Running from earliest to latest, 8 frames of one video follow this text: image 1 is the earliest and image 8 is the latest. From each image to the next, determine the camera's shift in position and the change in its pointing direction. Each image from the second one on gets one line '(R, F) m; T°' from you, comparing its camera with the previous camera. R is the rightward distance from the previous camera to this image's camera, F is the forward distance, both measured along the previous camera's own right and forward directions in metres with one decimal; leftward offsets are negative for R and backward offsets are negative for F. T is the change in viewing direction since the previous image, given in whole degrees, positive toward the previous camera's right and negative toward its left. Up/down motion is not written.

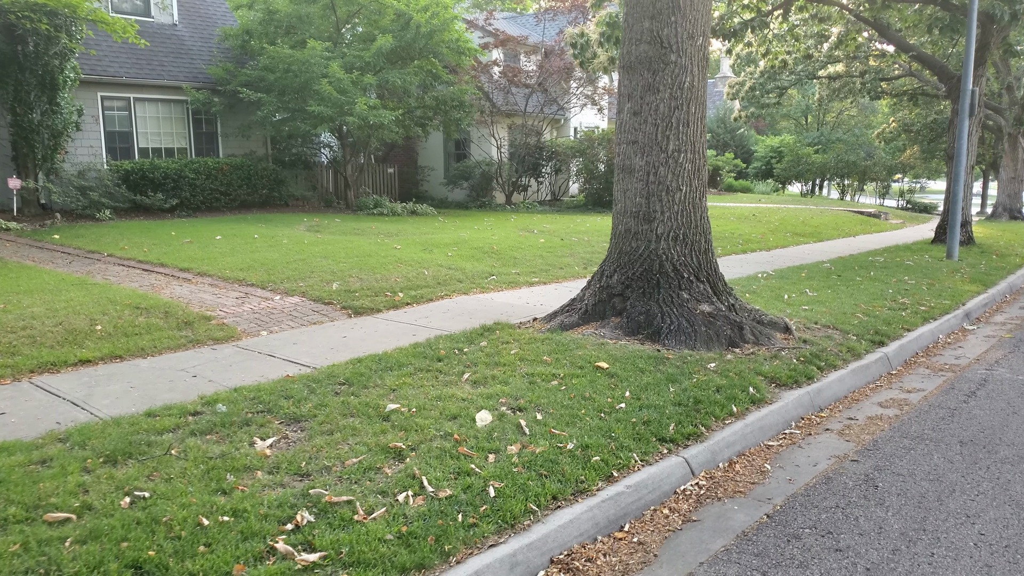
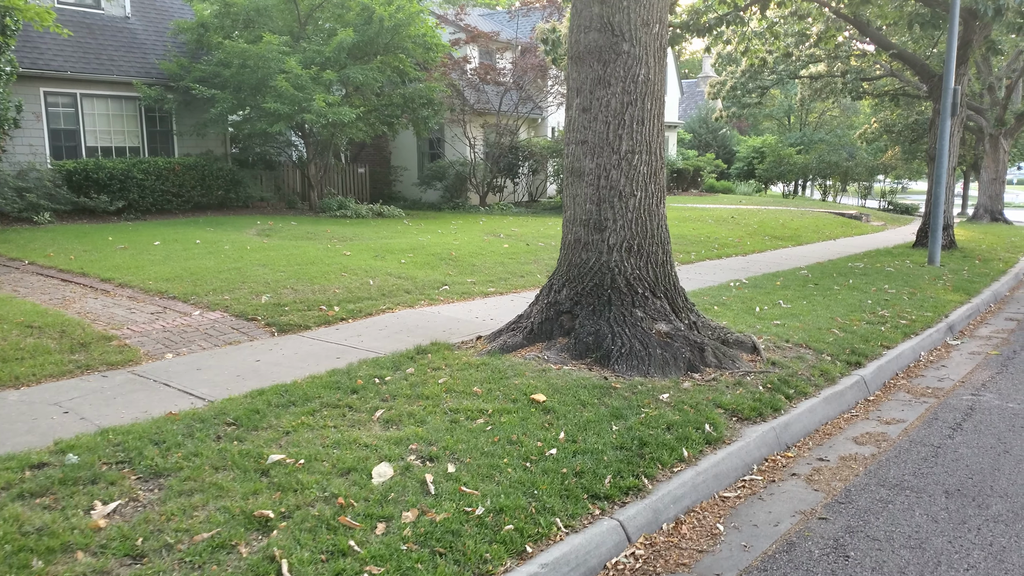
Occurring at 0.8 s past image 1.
(+0.4, +0.7) m; +1°
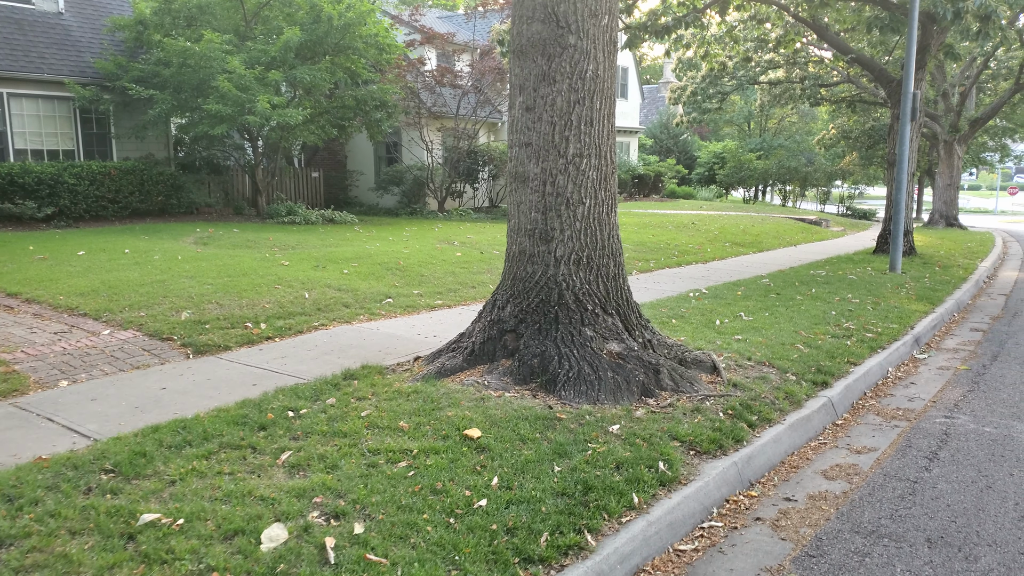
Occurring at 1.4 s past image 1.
(+0.2, +0.6) m; +3°
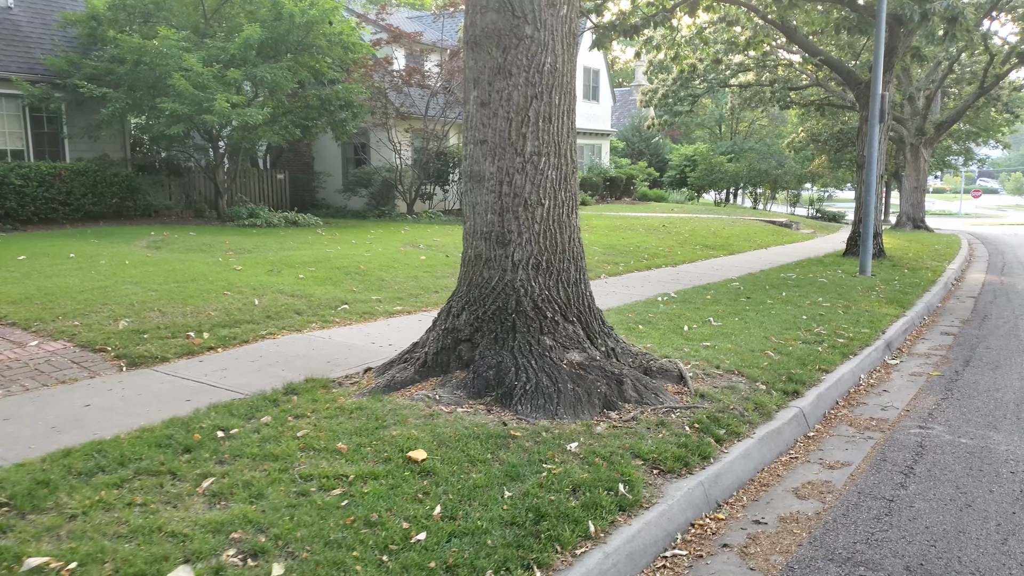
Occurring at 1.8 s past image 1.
(+0.1, +0.3) m; +2°
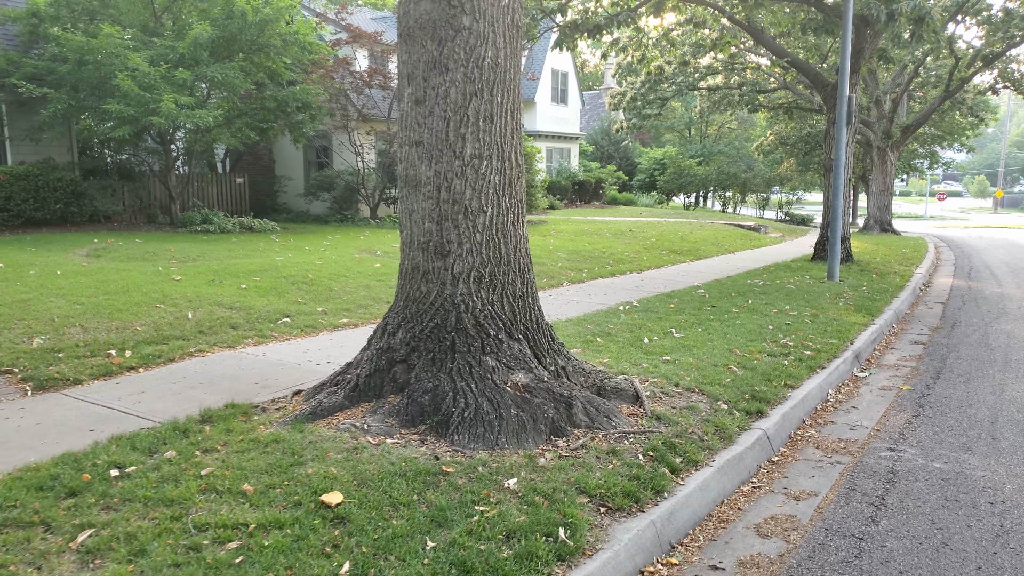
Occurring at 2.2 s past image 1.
(+0.2, +0.4) m; +2°
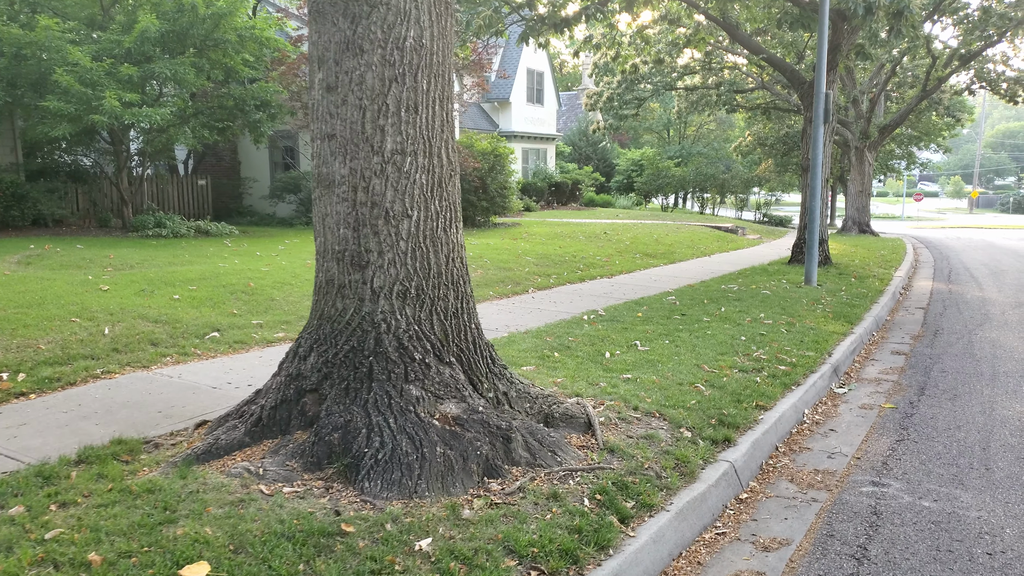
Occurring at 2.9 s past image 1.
(+0.3, +0.6) m; +1°
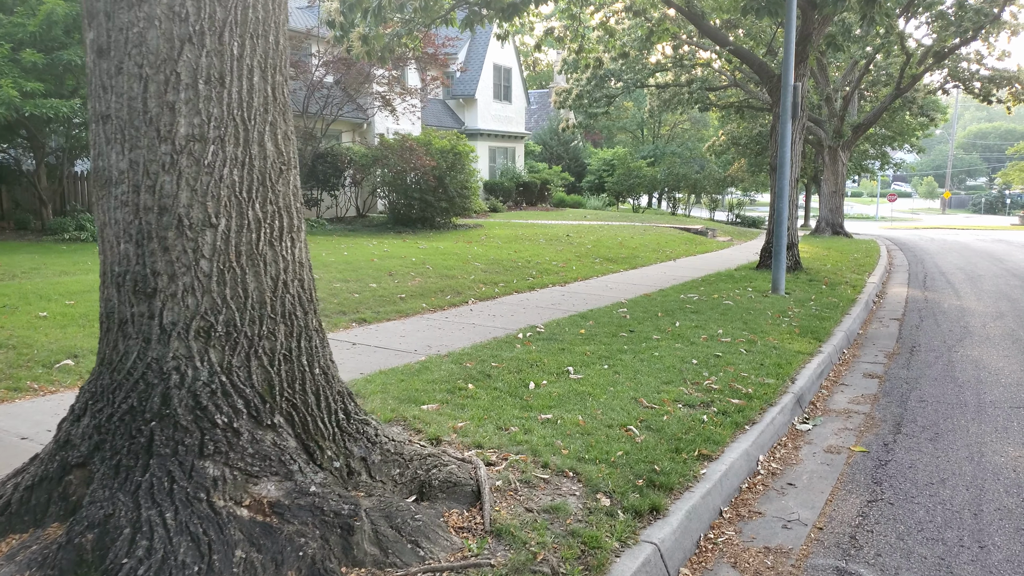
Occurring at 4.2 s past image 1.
(+0.5, +1.0) m; +2°
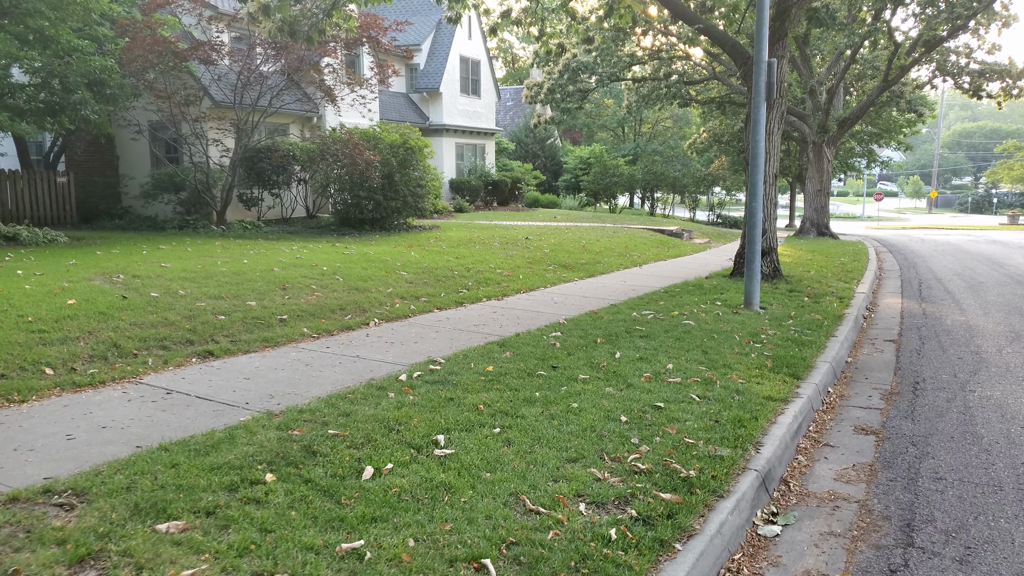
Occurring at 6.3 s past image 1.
(+0.8, +1.8) m; +1°
